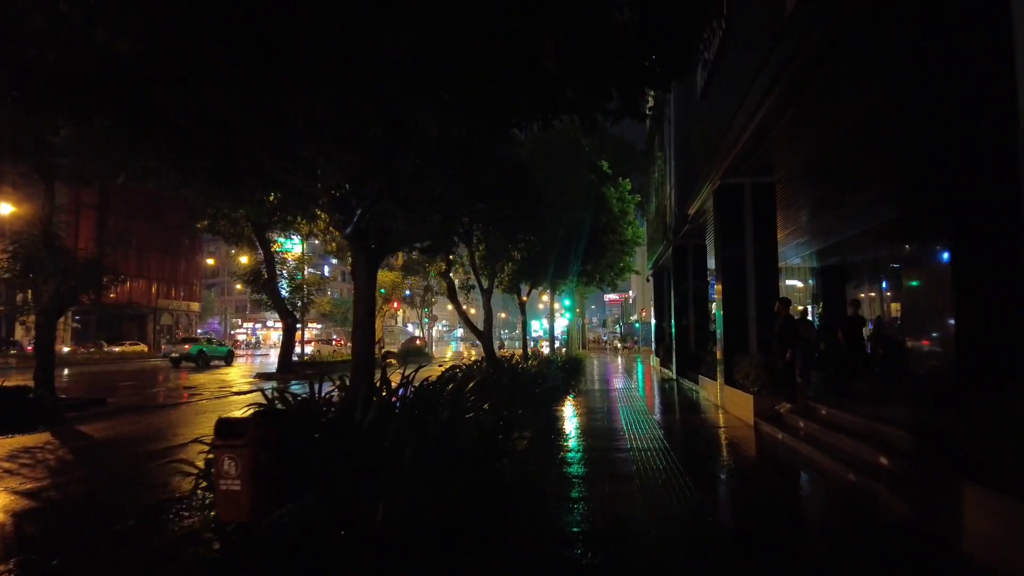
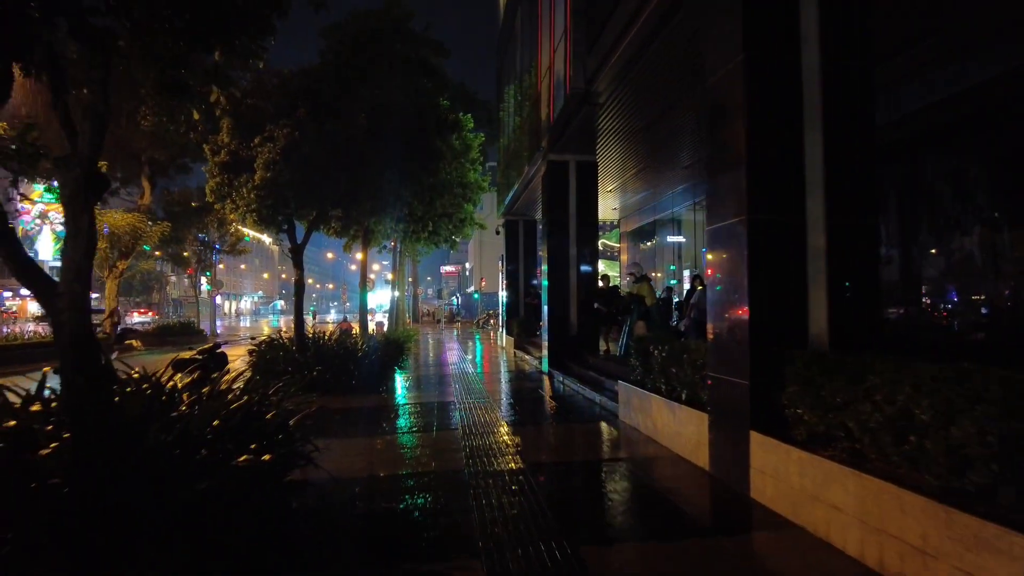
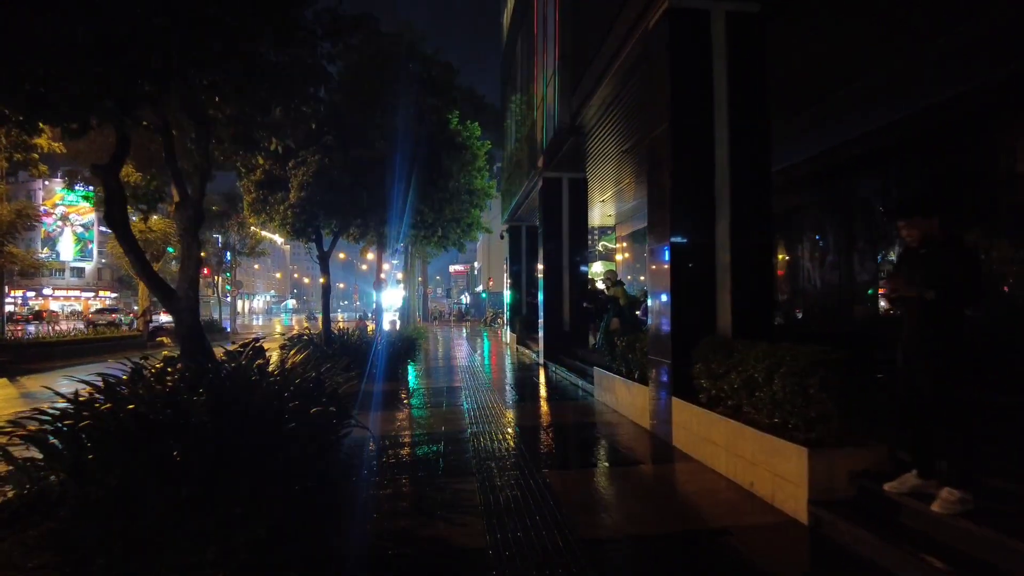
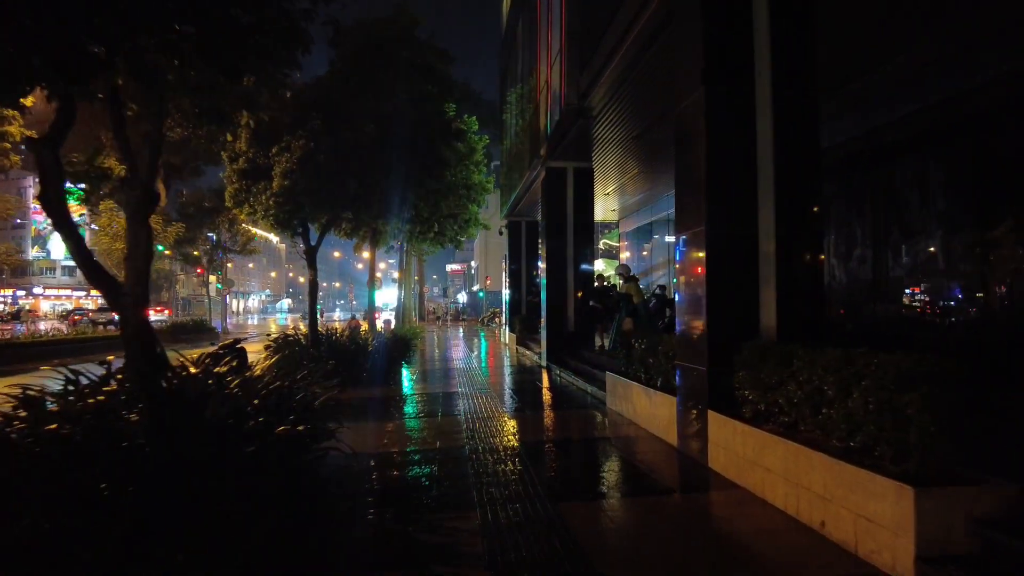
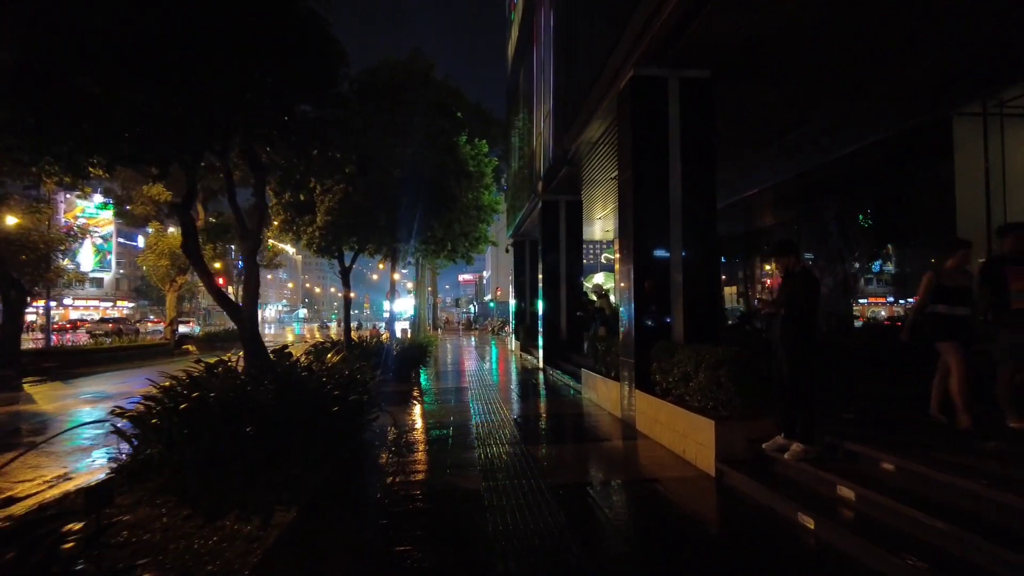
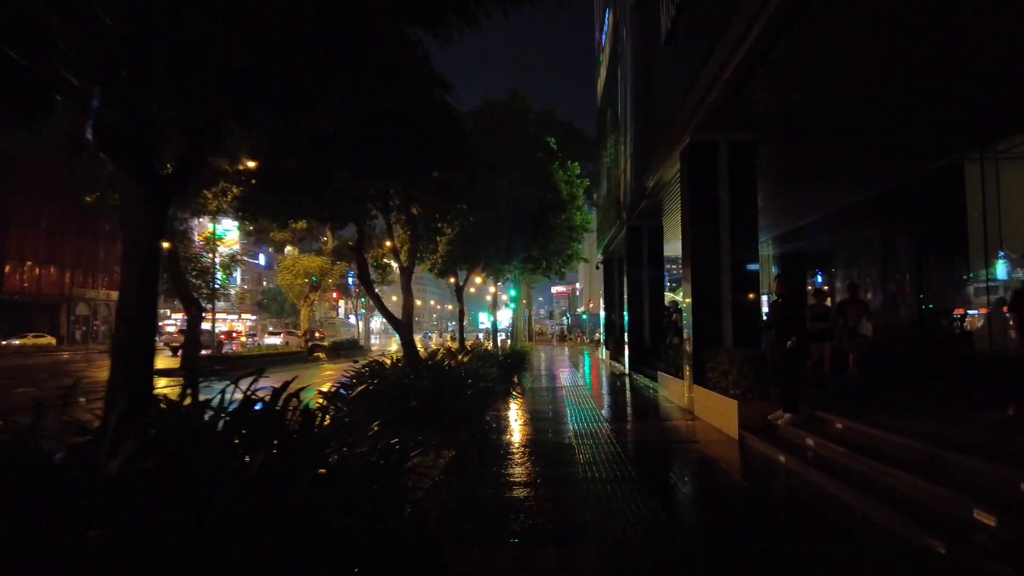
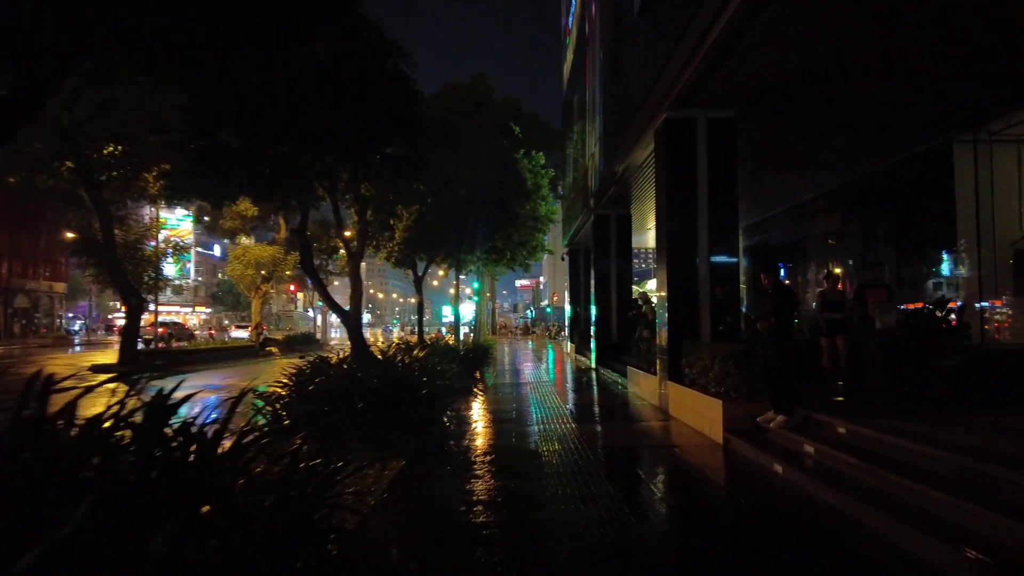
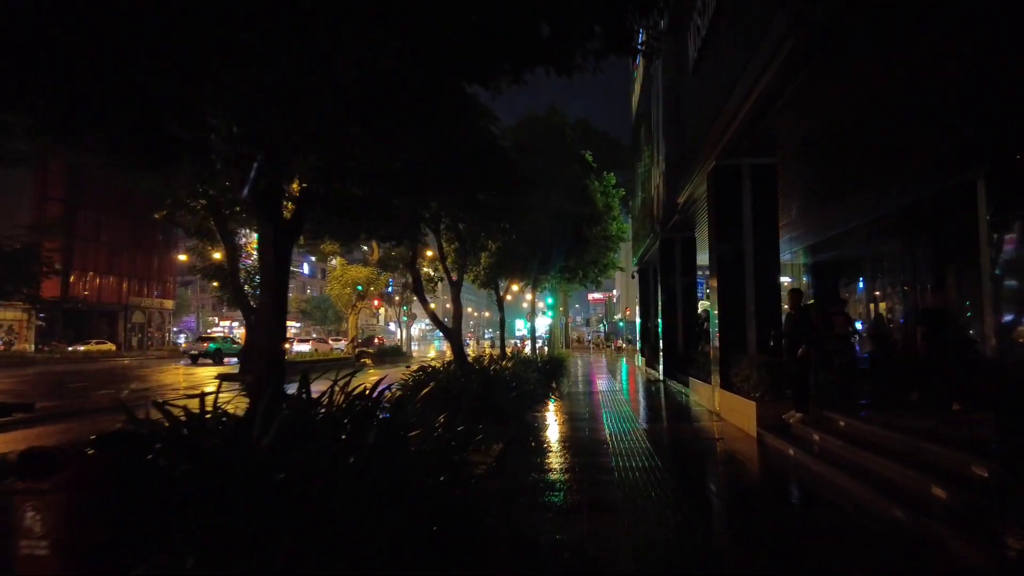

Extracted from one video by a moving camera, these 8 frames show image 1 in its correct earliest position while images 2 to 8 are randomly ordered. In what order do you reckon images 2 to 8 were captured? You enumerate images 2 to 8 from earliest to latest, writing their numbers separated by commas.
8, 6, 7, 5, 3, 4, 2
